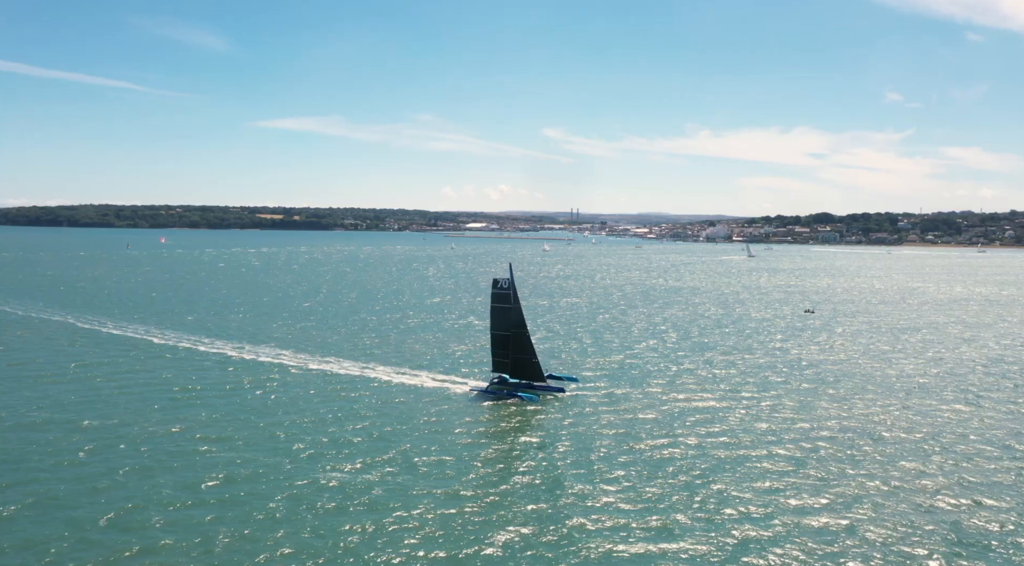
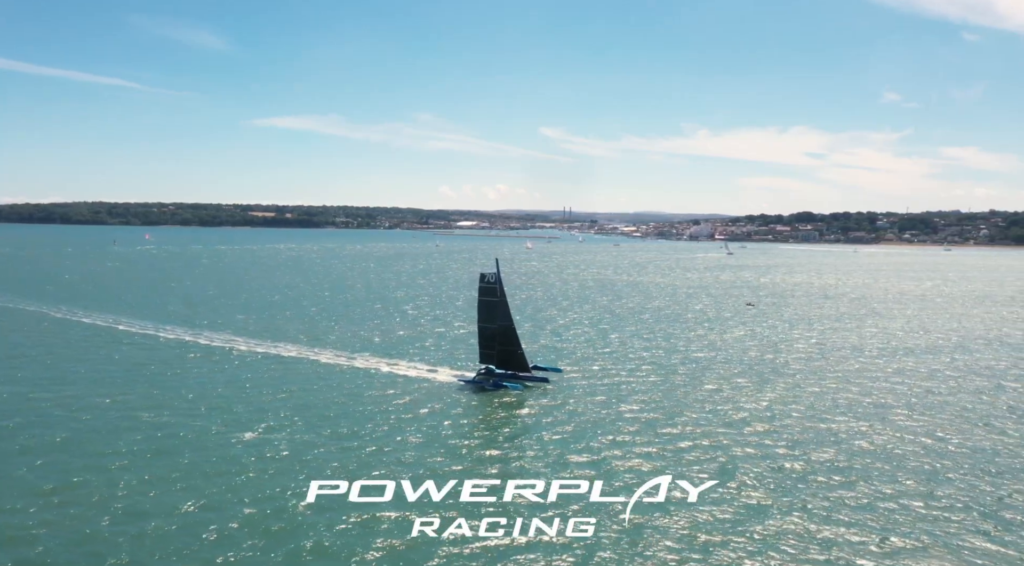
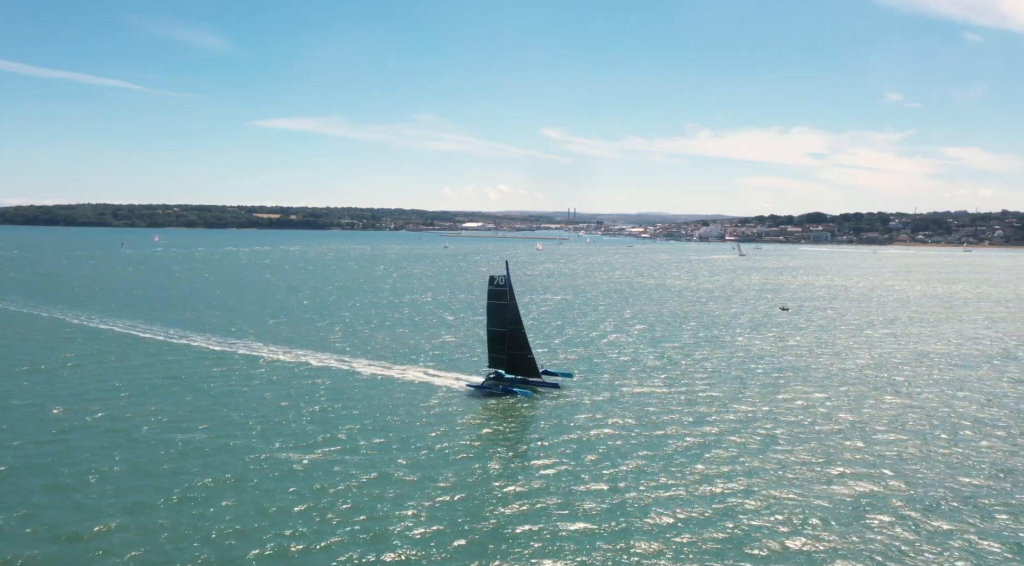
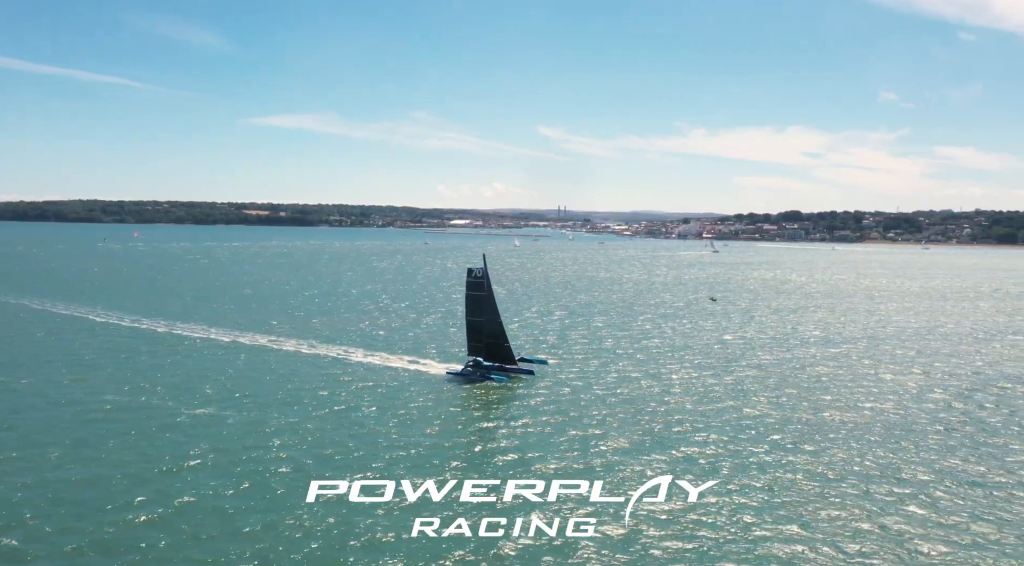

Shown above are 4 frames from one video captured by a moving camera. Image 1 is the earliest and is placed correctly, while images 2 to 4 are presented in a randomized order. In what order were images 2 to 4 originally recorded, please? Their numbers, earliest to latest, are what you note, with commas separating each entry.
3, 2, 4
